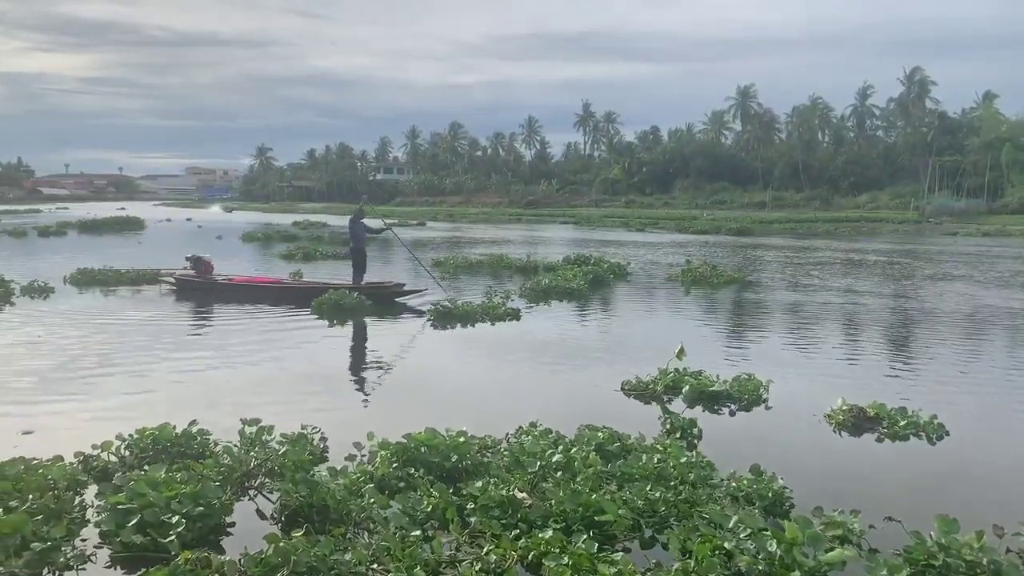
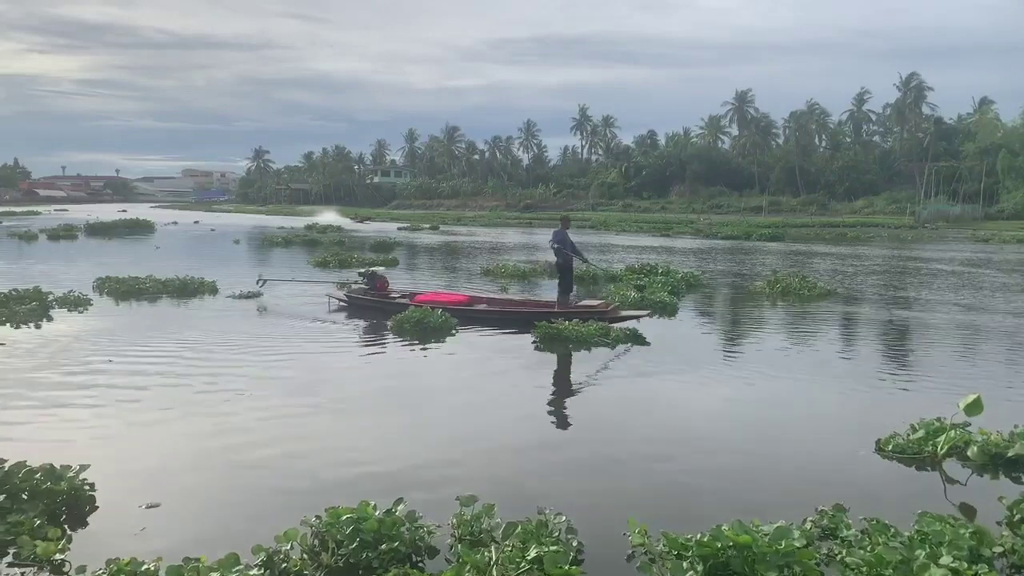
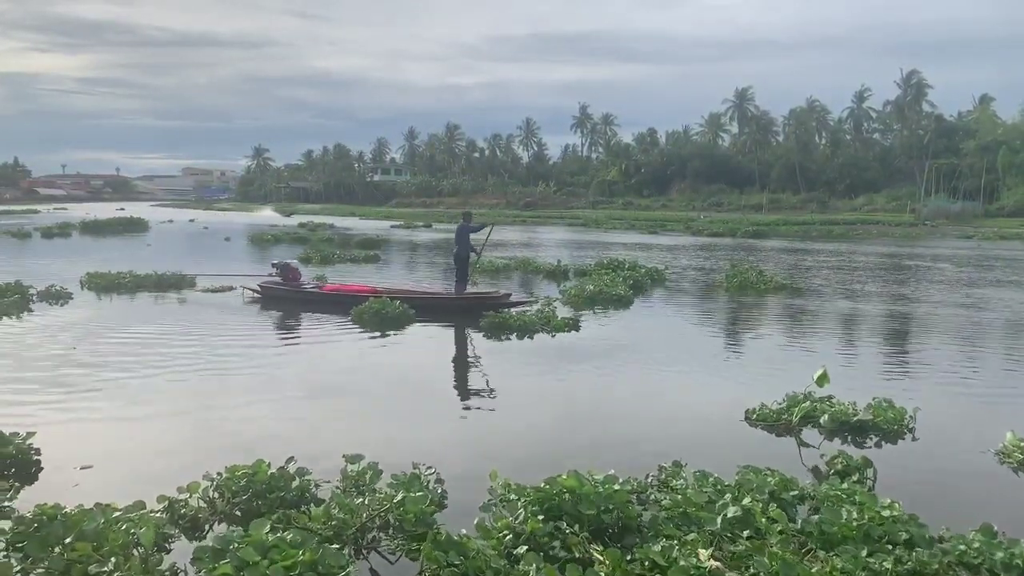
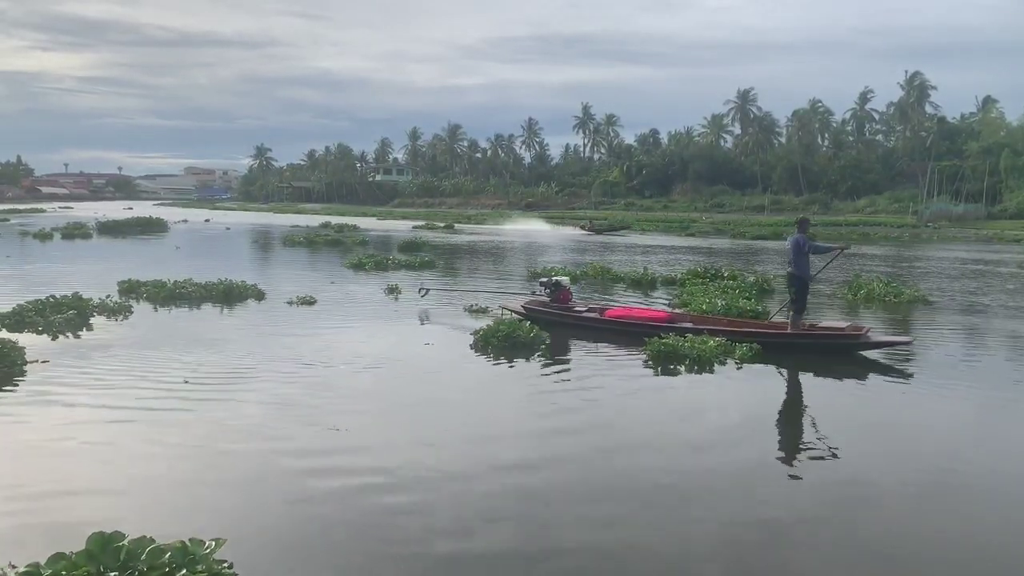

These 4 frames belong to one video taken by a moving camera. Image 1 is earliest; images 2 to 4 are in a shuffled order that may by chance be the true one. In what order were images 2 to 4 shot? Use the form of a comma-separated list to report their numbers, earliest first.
3, 2, 4
